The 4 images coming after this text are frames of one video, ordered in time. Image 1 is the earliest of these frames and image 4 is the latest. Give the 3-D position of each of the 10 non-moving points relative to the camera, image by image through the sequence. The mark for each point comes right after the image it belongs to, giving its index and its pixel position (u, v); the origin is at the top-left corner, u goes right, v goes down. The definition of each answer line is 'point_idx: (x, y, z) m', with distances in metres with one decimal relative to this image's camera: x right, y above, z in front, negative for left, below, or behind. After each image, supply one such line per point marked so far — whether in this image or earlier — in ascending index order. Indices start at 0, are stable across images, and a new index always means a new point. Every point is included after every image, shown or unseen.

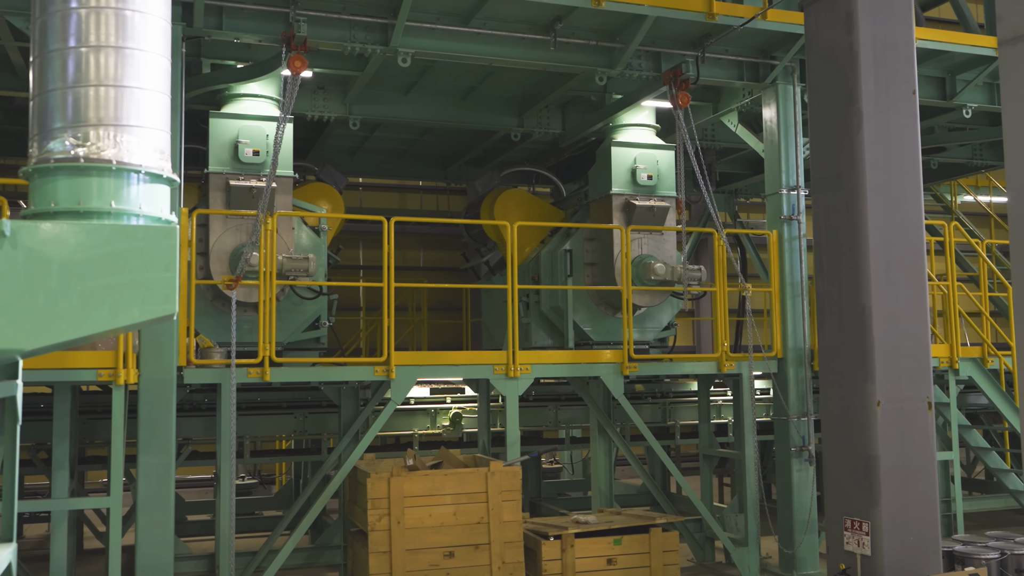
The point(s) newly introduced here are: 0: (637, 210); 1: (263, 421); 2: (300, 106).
0: (+1.5, +0.9, +10.5) m
1: (-2.6, -1.4, +9.3) m
2: (-2.5, +2.2, +10.5) m
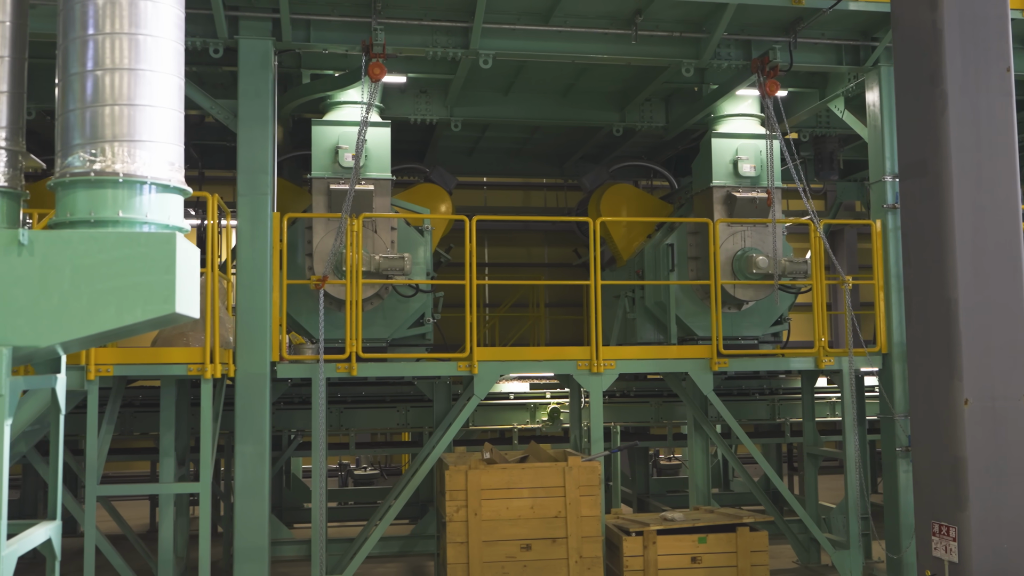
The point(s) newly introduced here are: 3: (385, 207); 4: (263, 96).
0: (+2.6, +1.0, +10.2) m
1: (-1.6, -1.4, +9.8) m
2: (-1.3, +2.2, +10.9) m
3: (-1.4, +0.9, +9.7) m
4: (-2.2, +1.7, +7.7) m
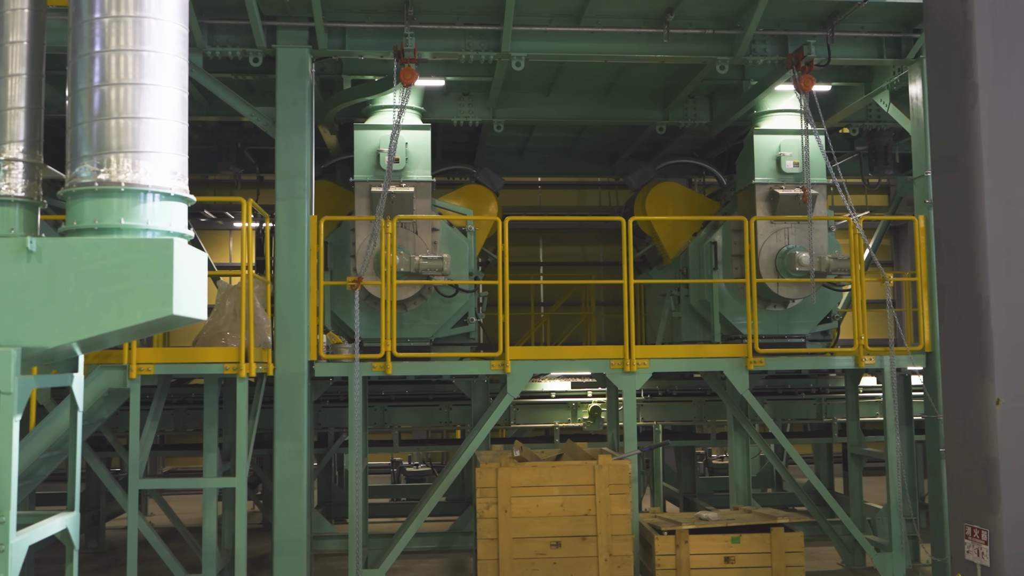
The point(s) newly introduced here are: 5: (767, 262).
0: (+3.1, +1.0, +10.0) m
1: (-1.1, -1.4, +10.0) m
2: (-0.8, +2.2, +11.0) m
3: (-1.0, +0.9, +9.9) m
4: (-1.9, +1.7, +7.9) m
5: (+2.9, +0.3, +10.1) m
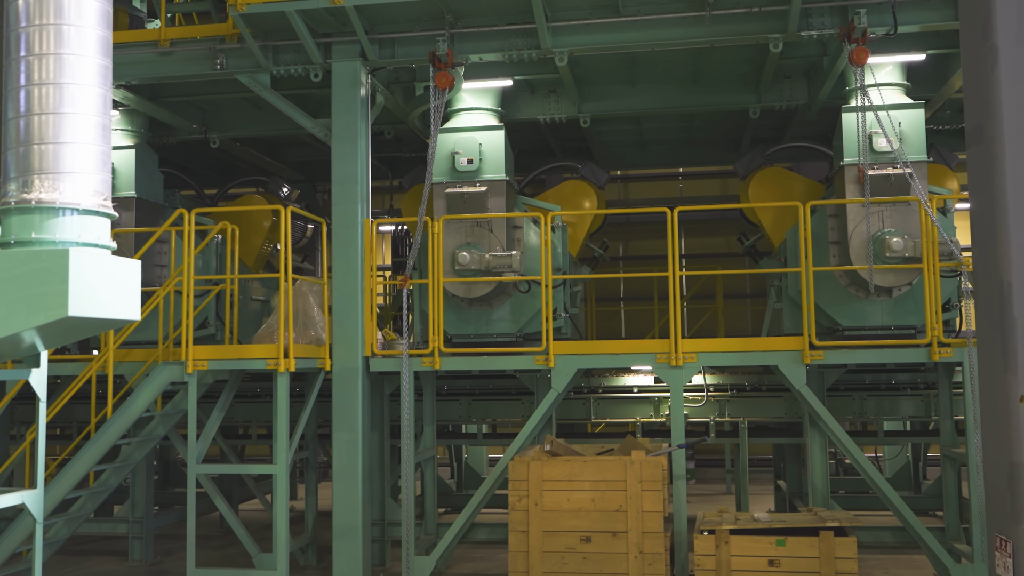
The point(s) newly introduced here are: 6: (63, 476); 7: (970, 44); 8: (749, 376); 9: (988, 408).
0: (+3.8, +1.1, +9.3) m
1: (-0.2, -1.4, +10.2) m
2: (+0.2, +2.2, +11.2) m
3: (-0.1, +0.9, +10.1) m
4: (-1.5, +1.7, +8.4) m
5: (+3.7, +0.4, +9.4) m
6: (-3.8, -1.6, +7.4) m
7: (+2.9, +1.5, +5.5) m
8: (+2.7, -1.0, +10.1) m
9: (+2.9, -0.7, +5.4) m
